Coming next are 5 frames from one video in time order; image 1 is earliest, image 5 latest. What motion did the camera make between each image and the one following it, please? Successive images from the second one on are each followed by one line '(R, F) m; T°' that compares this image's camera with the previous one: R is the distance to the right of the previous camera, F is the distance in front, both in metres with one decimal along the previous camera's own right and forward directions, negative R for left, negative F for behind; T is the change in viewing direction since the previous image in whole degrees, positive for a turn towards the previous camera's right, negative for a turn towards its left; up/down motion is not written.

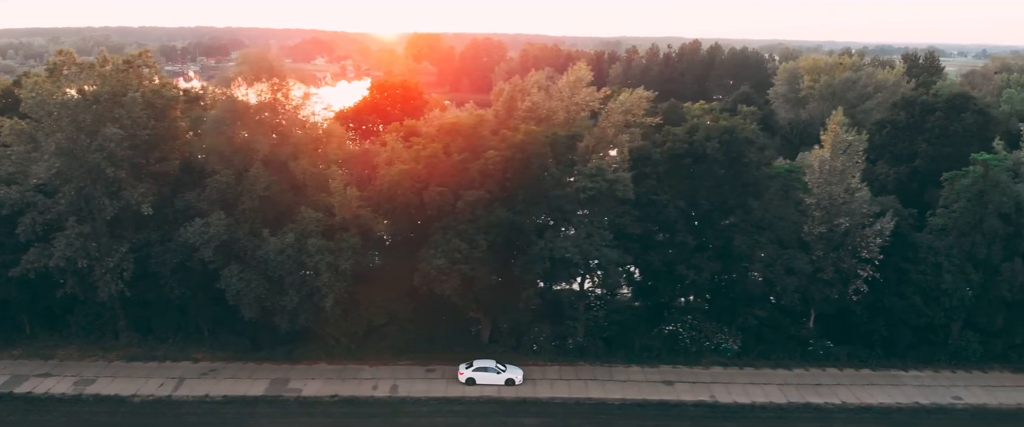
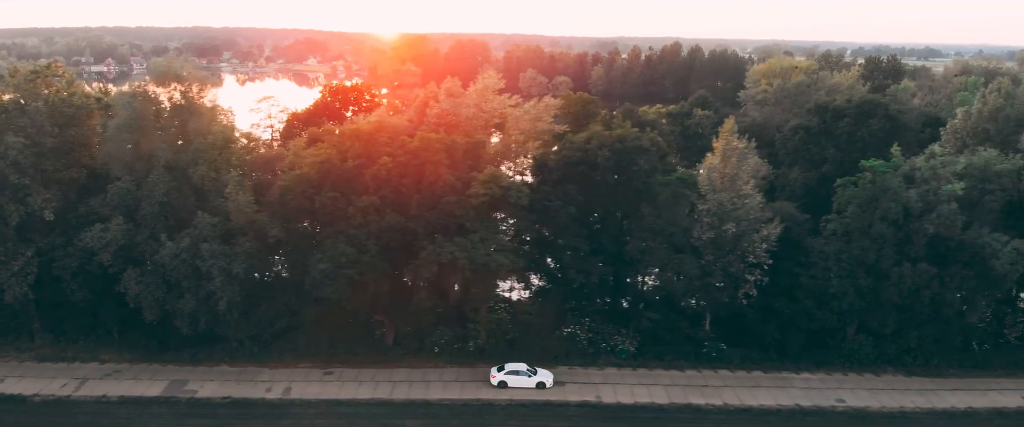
(+3.2, -0.4) m; 0°
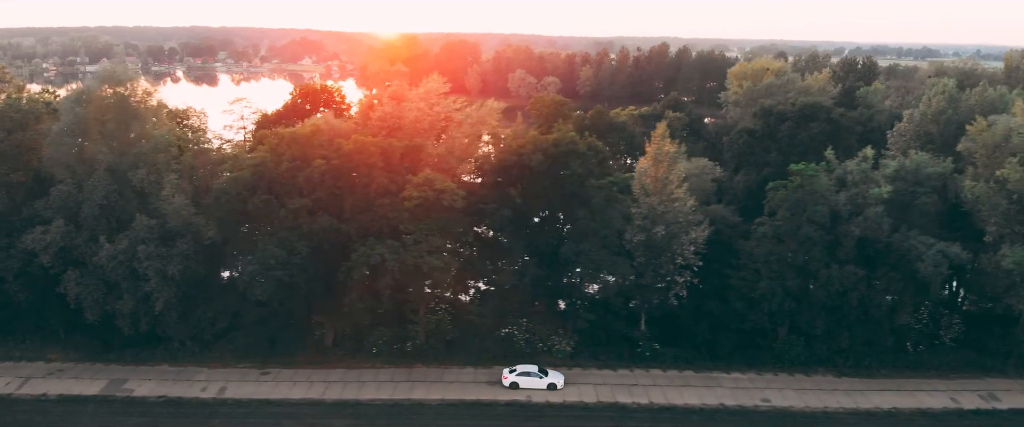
(+2.1, -0.4) m; 0°
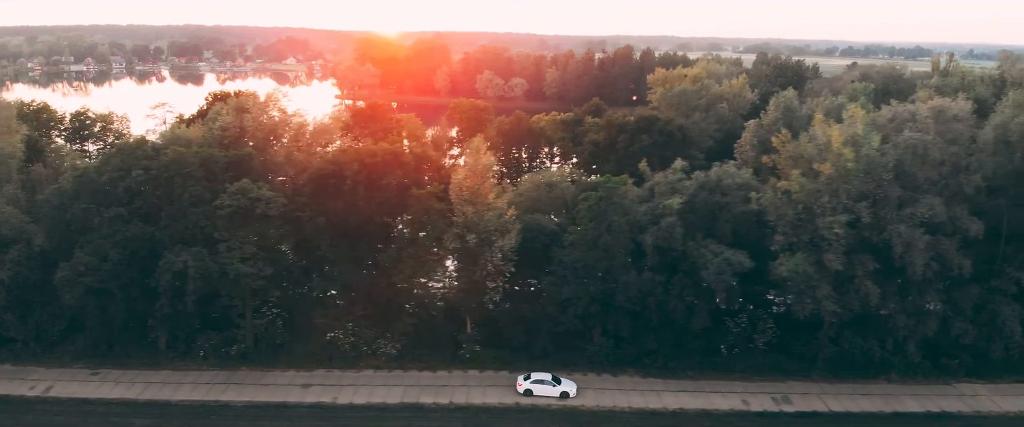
(+6.0, -1.0) m; -1°
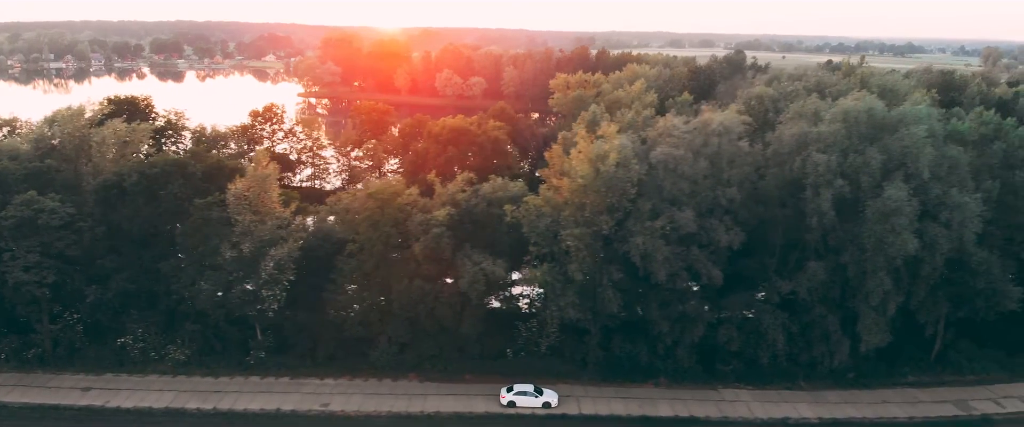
(+7.5, -0.9) m; -1°
